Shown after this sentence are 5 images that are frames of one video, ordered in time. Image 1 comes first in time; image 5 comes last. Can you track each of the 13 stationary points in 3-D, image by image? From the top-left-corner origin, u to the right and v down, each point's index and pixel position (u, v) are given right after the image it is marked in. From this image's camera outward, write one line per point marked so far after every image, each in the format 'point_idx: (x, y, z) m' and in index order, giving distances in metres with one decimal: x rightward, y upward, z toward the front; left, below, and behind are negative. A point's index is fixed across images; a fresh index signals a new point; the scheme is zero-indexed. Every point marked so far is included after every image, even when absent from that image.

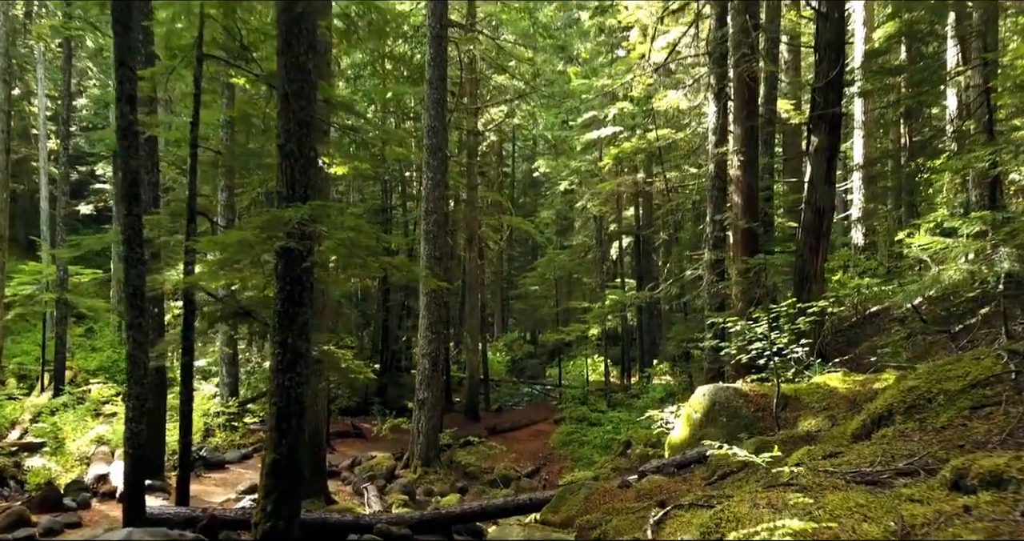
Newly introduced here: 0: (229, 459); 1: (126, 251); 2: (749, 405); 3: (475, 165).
0: (-4.9, -3.3, +12.7) m
1: (-3.7, +0.2, +7.1) m
2: (+2.3, -1.3, +7.2) m
3: (-1.0, +2.8, +19.6) m
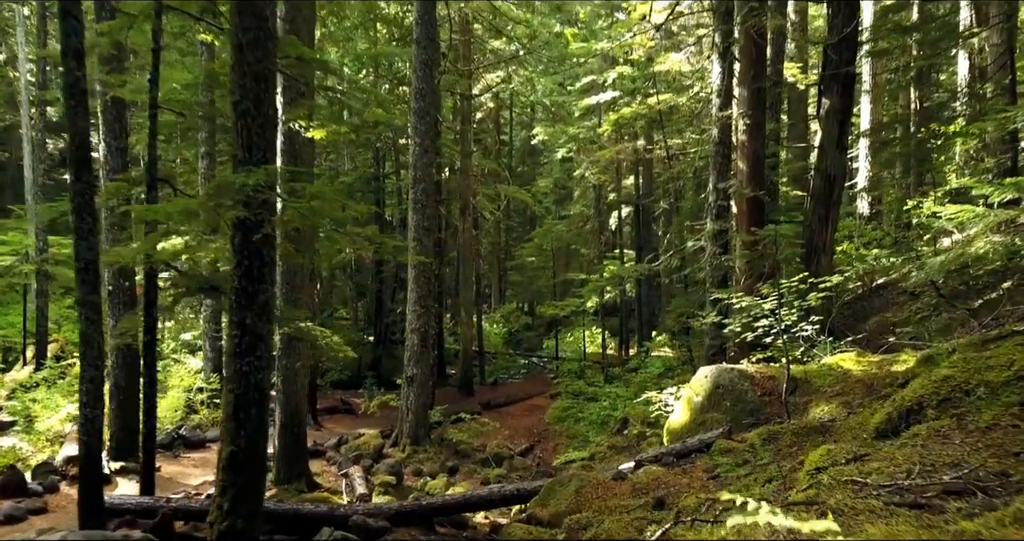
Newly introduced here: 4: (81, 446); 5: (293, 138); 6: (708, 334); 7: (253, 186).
0: (-5.0, -2.8, +12.3) m
1: (-3.8, +0.4, +6.5) m
2: (+2.2, -1.1, +6.7) m
3: (-1.1, +3.6, +18.9) m
4: (-3.7, -1.5, +6.4) m
5: (-2.8, +1.7, +9.5) m
6: (+2.8, -0.9, +10.7) m
7: (-1.8, +0.6, +5.1) m
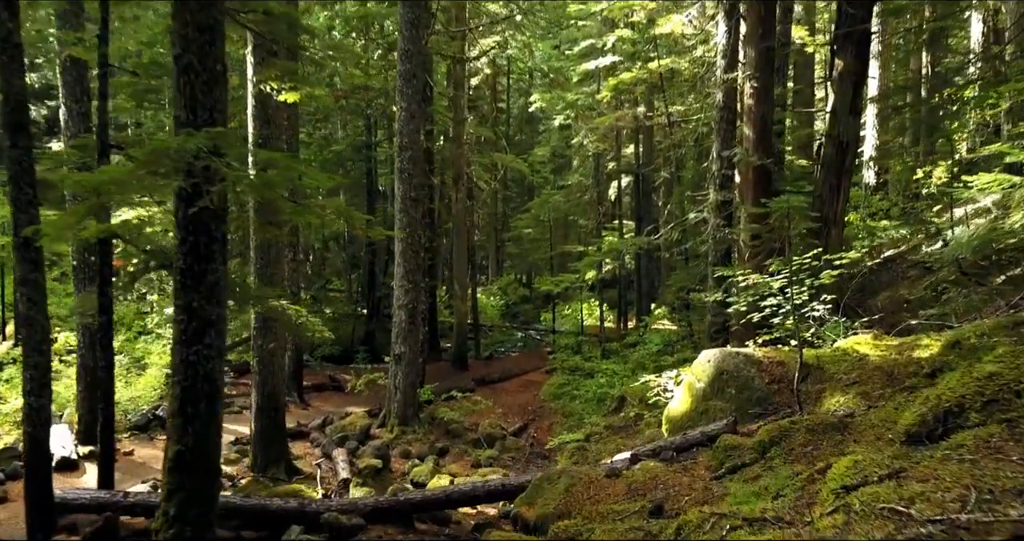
0: (-5.2, -2.4, +11.8) m
1: (-4.0, +0.6, +5.8) m
2: (+2.1, -0.9, +6.1) m
3: (-1.2, +4.3, +18.1) m
4: (-3.9, -1.3, +5.8) m
5: (-3.0, +2.0, +8.8) m
6: (+2.7, -0.6, +10.1) m
7: (-1.9, +0.7, +4.5) m
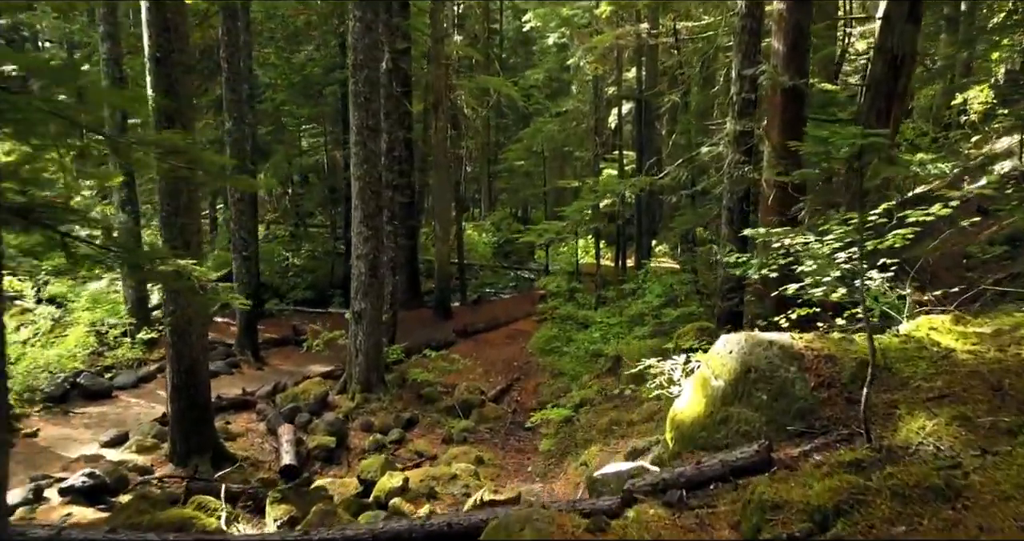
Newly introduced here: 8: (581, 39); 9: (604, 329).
0: (-5.5, -1.6, +10.2) m
1: (-4.3, +0.8, +4.1) m
2: (+1.8, -0.6, +4.5) m
3: (-1.5, +5.6, +16.0) m
4: (-4.1, -1.1, +4.2) m
5: (-3.3, +2.5, +6.9) m
6: (+2.4, +0.1, +8.4) m
7: (-2.2, +0.8, +2.7) m
8: (+1.7, +5.8, +18.3) m
9: (+1.6, -1.1, +13.1) m
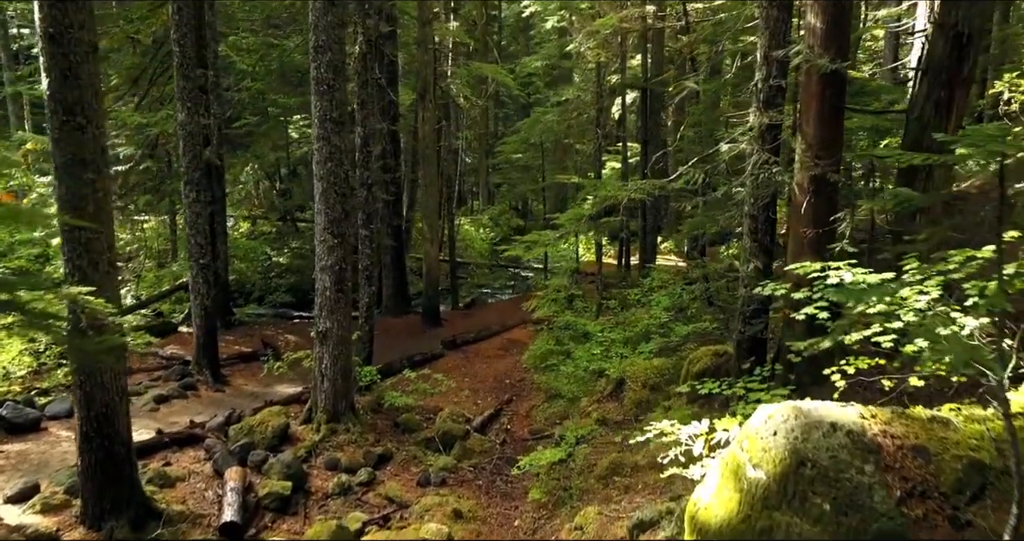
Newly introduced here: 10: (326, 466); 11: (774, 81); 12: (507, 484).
0: (-5.6, -1.7, +9.0) m
1: (-4.4, +0.6, +2.8) m
2: (+1.6, -0.9, +3.2) m
3: (-1.6, +5.5, +14.6) m
4: (-4.3, -1.4, +3.0) m
5: (-3.4, +2.3, +5.6) m
6: (+2.3, -0.1, +7.1) m
7: (-2.4, +0.5, +1.4) m
8: (+1.6, +5.7, +16.9) m
9: (+1.5, -1.2, +11.8) m
10: (-2.1, -2.2, +8.3) m
11: (+2.6, +1.9, +7.3) m
12: (-0.1, -2.4, +8.2) m
